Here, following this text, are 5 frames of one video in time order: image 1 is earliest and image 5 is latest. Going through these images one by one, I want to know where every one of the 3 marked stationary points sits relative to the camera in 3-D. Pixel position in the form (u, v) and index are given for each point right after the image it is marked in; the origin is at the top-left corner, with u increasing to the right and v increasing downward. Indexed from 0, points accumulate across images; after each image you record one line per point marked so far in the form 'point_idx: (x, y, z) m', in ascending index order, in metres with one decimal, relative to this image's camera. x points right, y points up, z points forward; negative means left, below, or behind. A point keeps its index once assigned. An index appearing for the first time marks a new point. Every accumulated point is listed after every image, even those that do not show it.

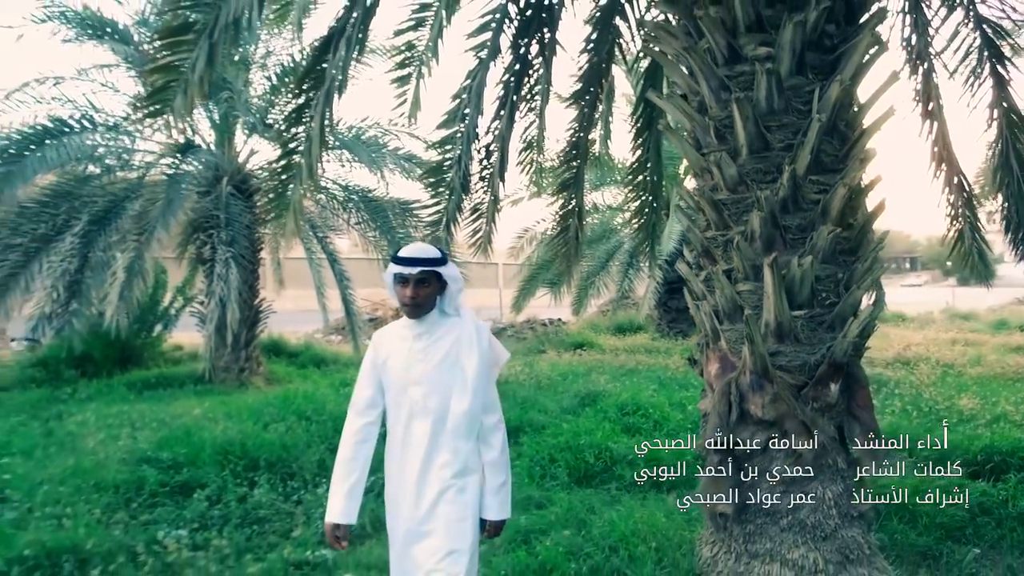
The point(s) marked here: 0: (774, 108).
0: (+0.8, +0.6, +3.0) m
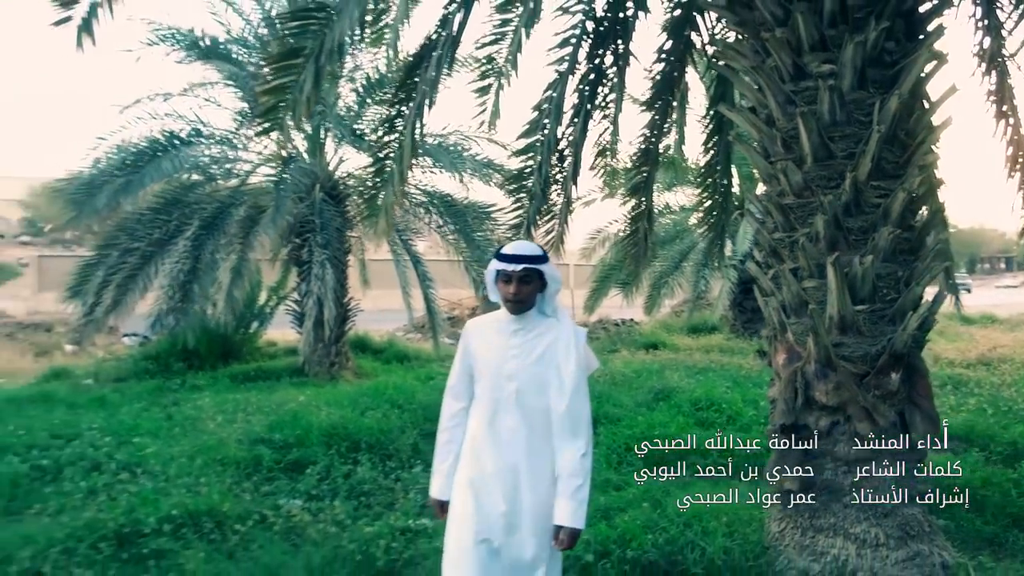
0: (+1.1, +0.6, +3.3) m
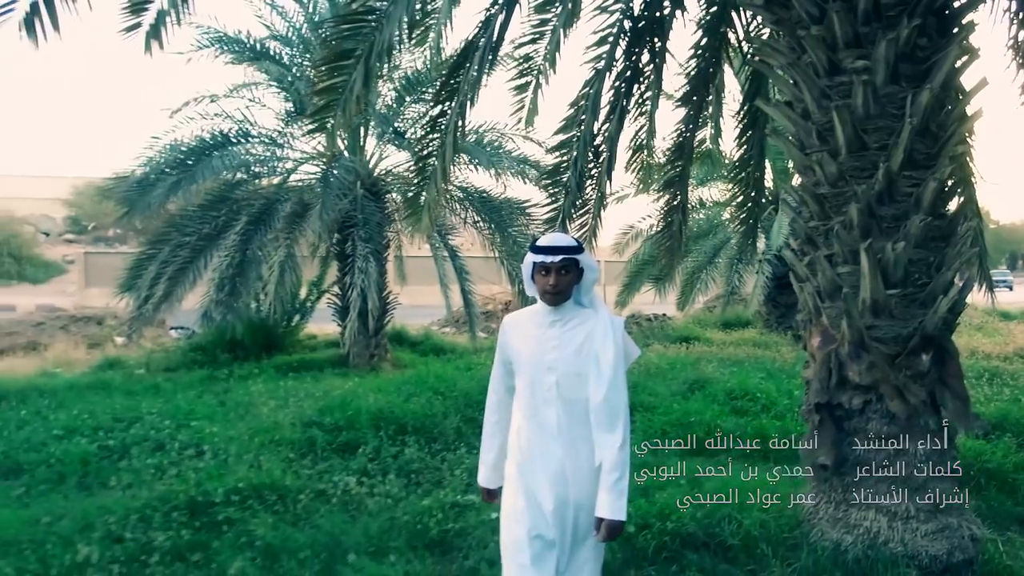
0: (+1.3, +0.6, +3.4) m
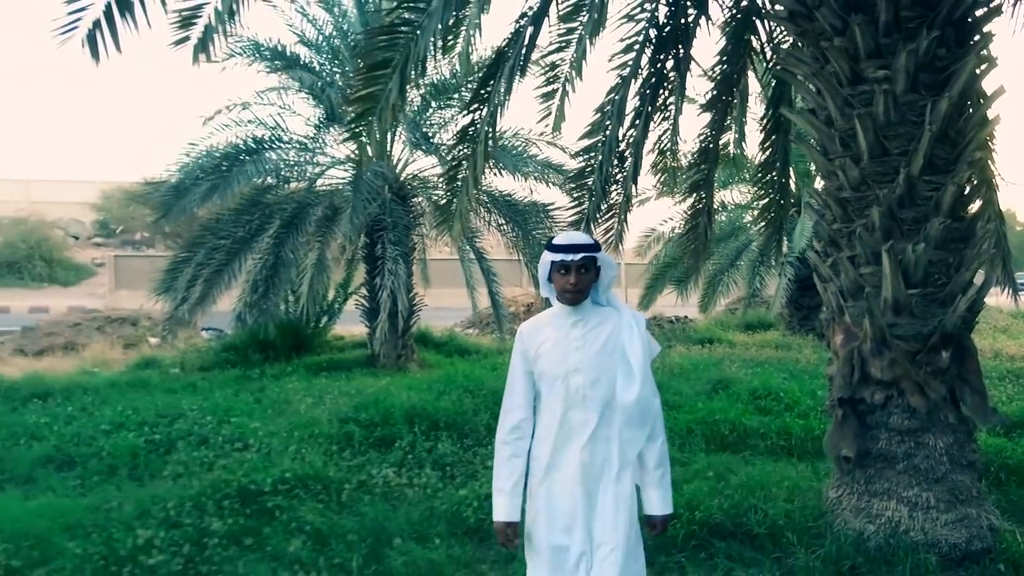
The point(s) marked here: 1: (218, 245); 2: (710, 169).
0: (+1.5, +0.6, +3.6) m
1: (-2.4, +0.4, +7.6) m
2: (+1.3, +0.7, +5.8) m
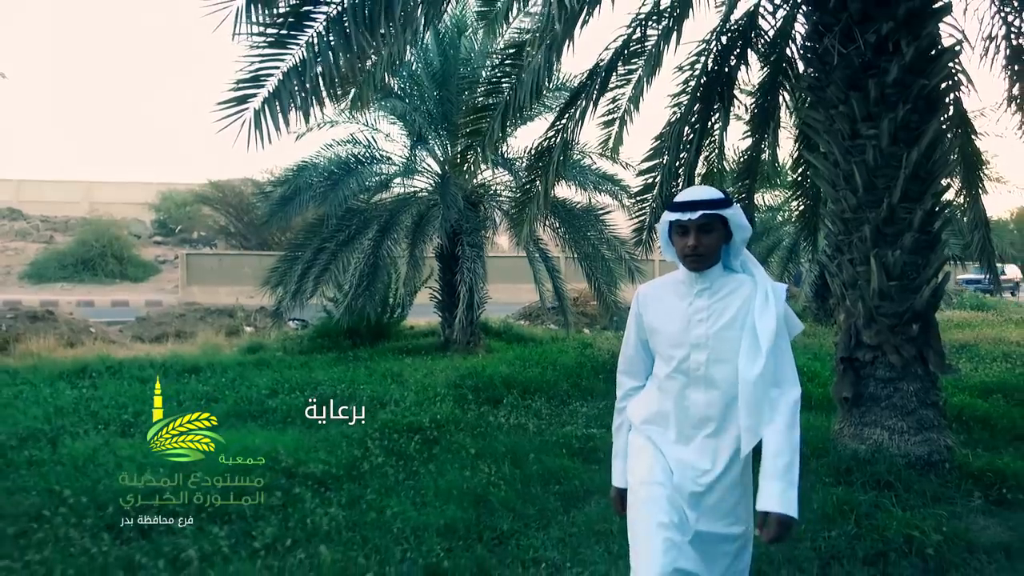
0: (+2.0, +0.7, +5.1) m
1: (-1.7, +0.4, +9.3) m
2: (+1.9, +0.8, +7.4) m
